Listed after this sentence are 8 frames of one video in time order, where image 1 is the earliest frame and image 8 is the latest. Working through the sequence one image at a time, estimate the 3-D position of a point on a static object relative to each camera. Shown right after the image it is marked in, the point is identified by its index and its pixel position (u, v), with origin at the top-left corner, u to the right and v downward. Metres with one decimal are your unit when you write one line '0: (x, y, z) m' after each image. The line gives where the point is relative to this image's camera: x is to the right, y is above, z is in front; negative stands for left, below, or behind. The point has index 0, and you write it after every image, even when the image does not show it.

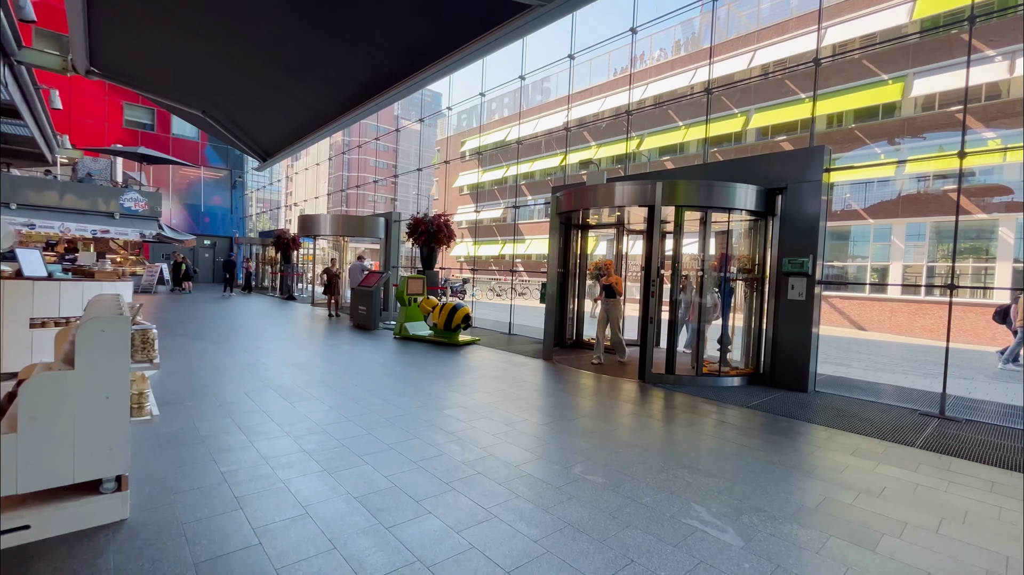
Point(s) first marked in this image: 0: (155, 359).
0: (-2.0, -0.4, +2.6) m
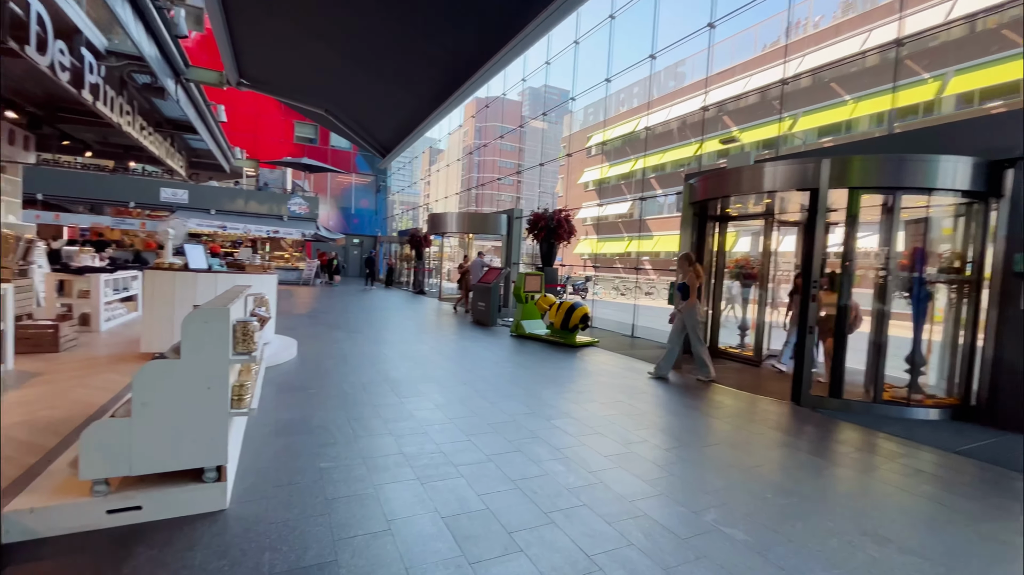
0: (-1.4, -0.4, +2.6) m
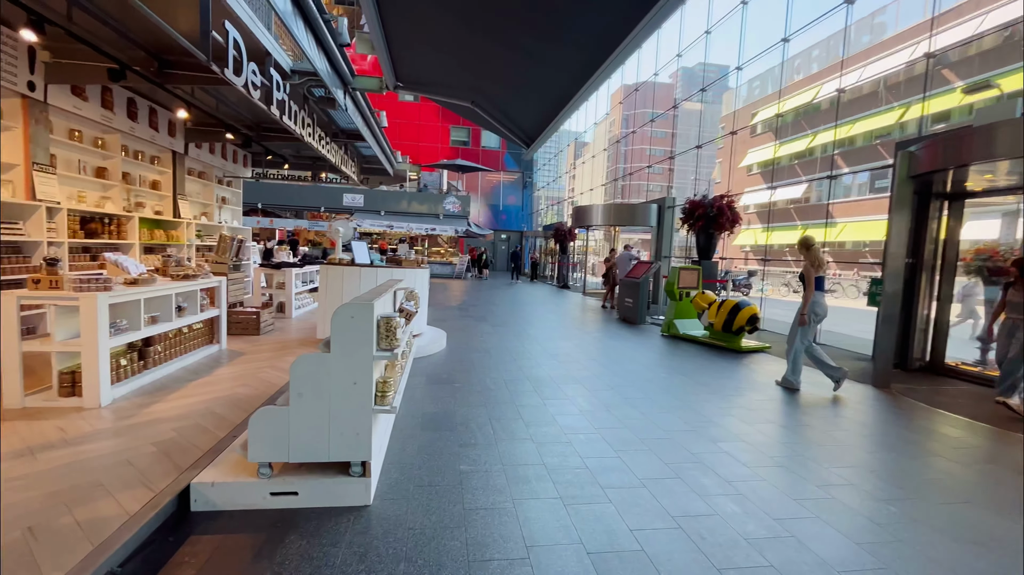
0: (-0.6, -0.3, +2.5) m
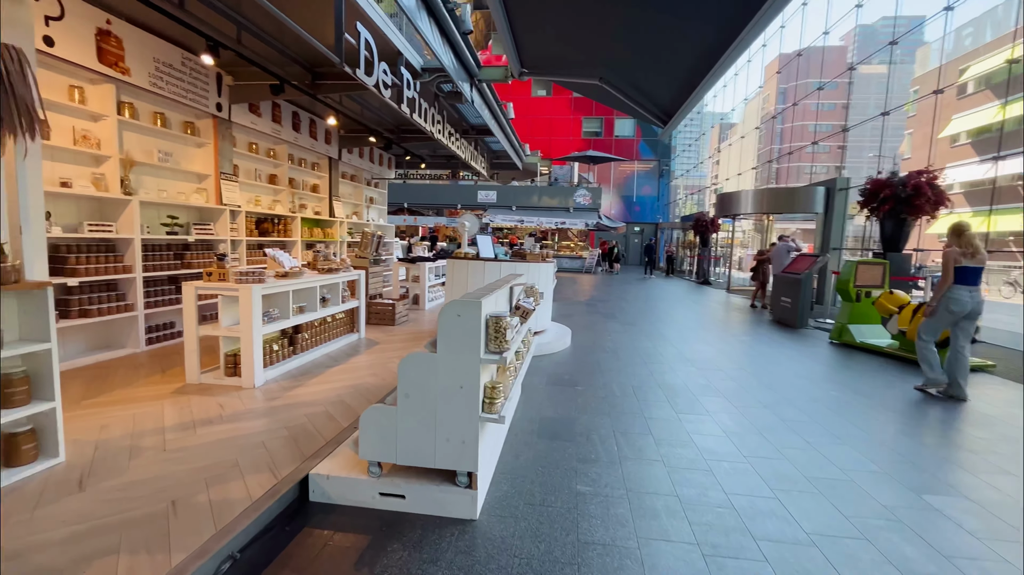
0: (0.0, -0.3, +2.3) m
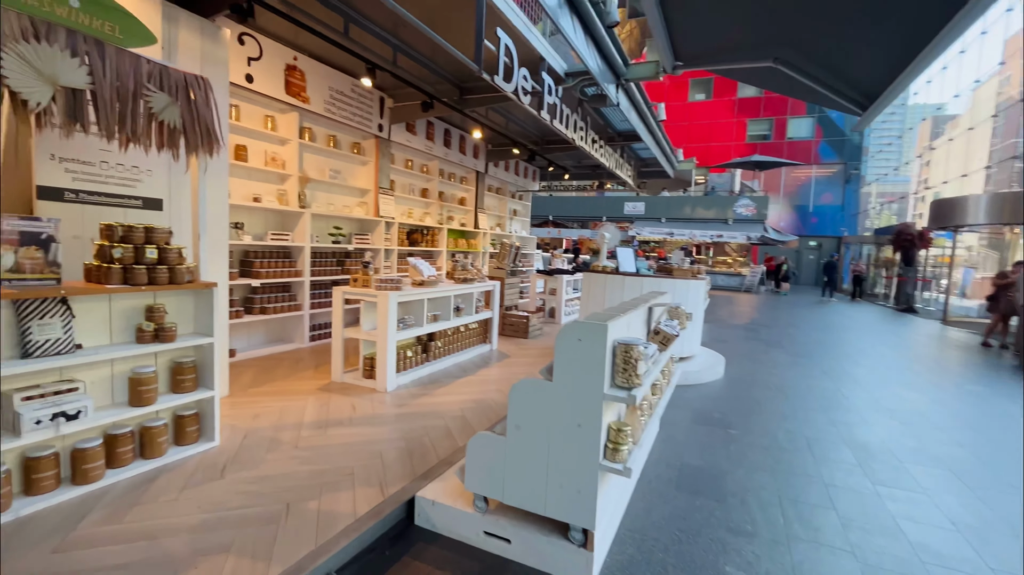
0: (+0.5, -0.4, +1.8) m
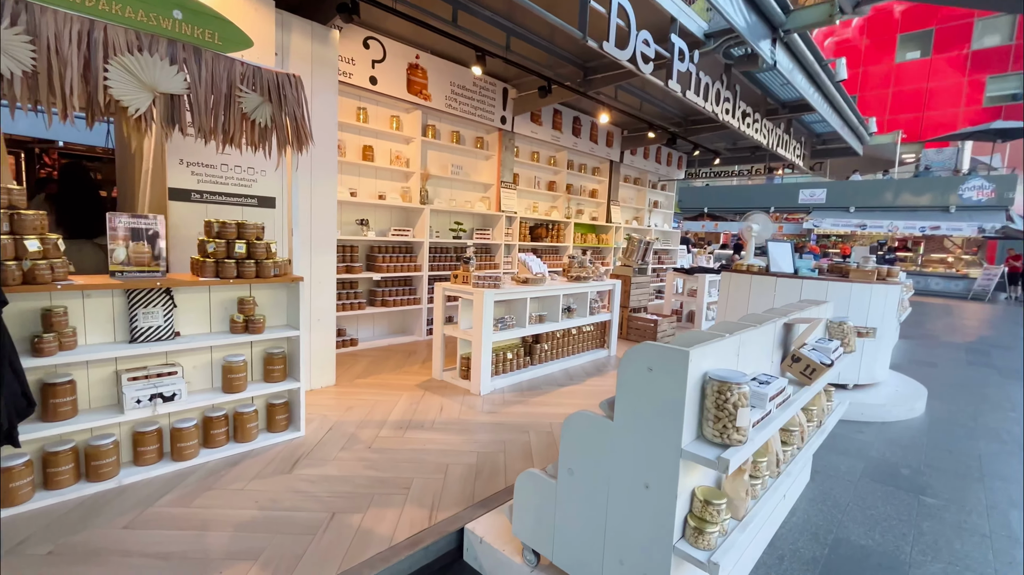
0: (+0.6, -0.4, +1.3) m
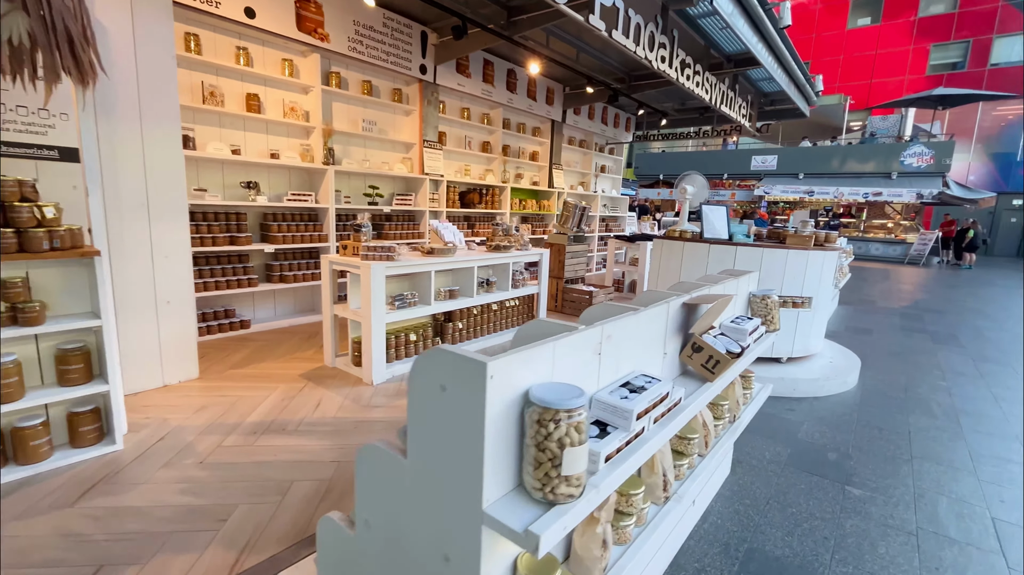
0: (+0.1, -0.4, +0.8) m
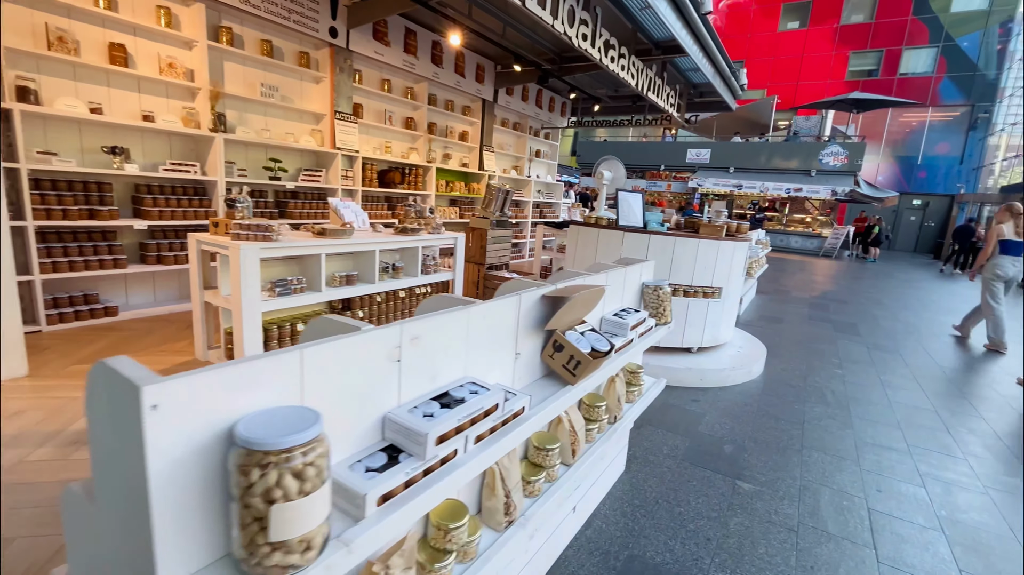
0: (-0.3, -0.4, +0.6) m
